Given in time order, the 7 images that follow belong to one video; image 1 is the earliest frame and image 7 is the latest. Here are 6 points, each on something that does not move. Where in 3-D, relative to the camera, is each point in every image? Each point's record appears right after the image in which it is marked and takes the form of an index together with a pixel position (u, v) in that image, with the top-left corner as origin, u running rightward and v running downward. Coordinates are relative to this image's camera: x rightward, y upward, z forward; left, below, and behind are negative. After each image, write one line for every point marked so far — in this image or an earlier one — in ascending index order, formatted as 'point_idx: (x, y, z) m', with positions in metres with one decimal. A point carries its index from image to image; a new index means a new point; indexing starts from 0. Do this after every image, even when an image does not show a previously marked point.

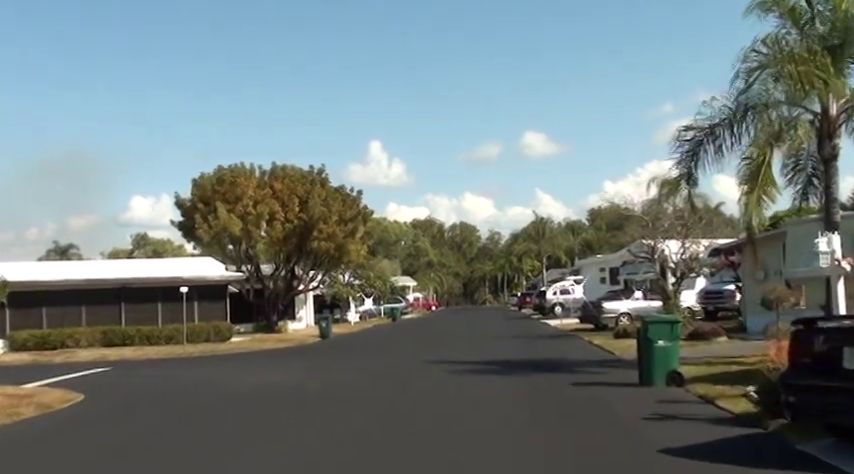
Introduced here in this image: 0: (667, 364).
0: (+3.9, -2.1, +16.6) m
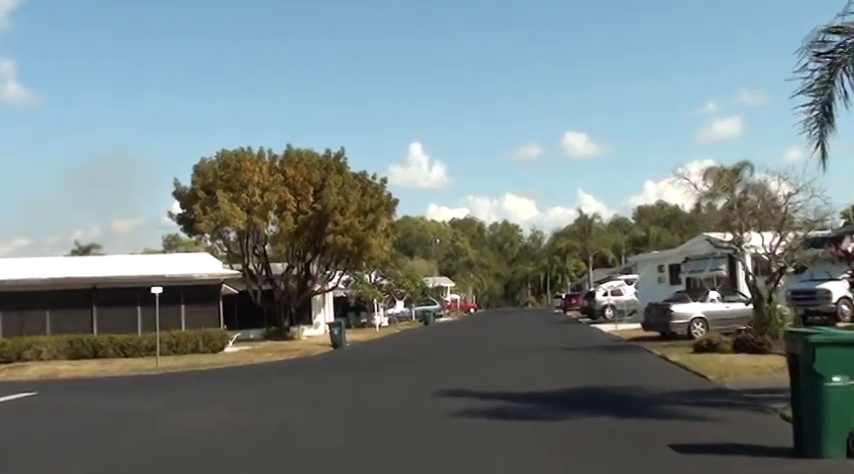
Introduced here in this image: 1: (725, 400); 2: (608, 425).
0: (+3.9, -1.7, +9.4) m
1: (+4.4, -2.4, +14.9) m
2: (+2.4, -2.5, +13.4) m
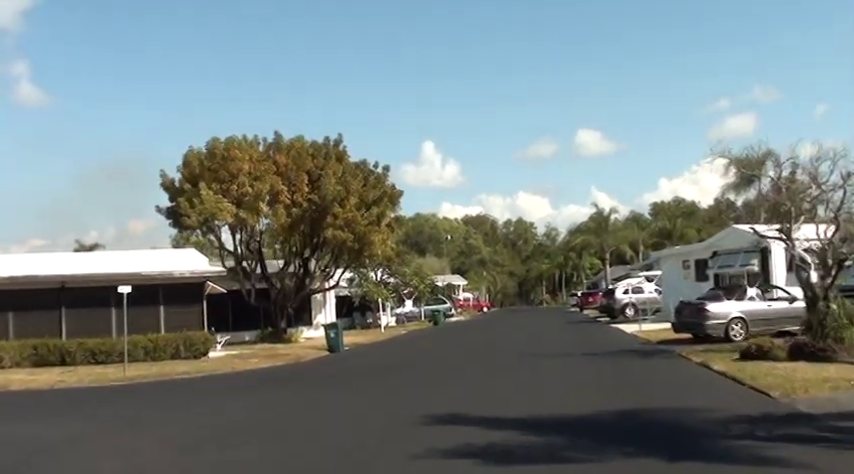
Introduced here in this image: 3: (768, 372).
0: (+3.7, -1.5, +5.8) m
1: (+4.3, -2.1, +11.3) m
2: (+2.3, -2.2, +9.8) m
3: (+5.8, -2.3, +17.3) m
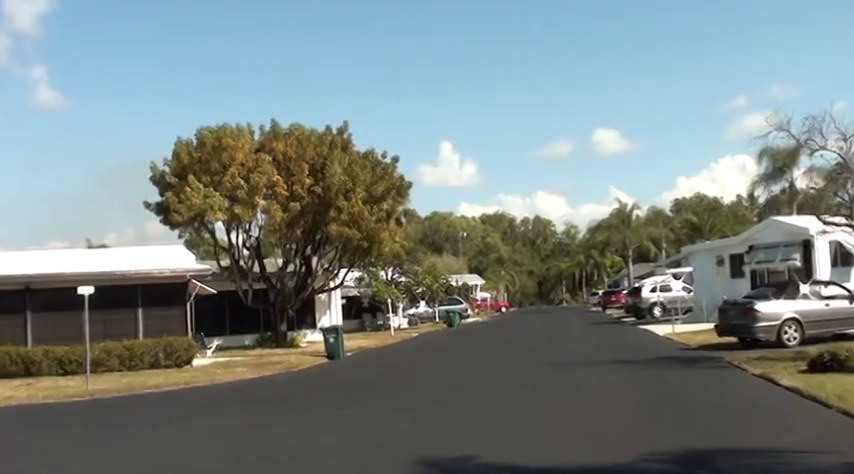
0: (+3.5, -1.2, +2.2) m
1: (+4.1, -1.9, +7.7) m
2: (+2.1, -2.0, +6.3) m
3: (+5.8, -2.1, +13.6) m
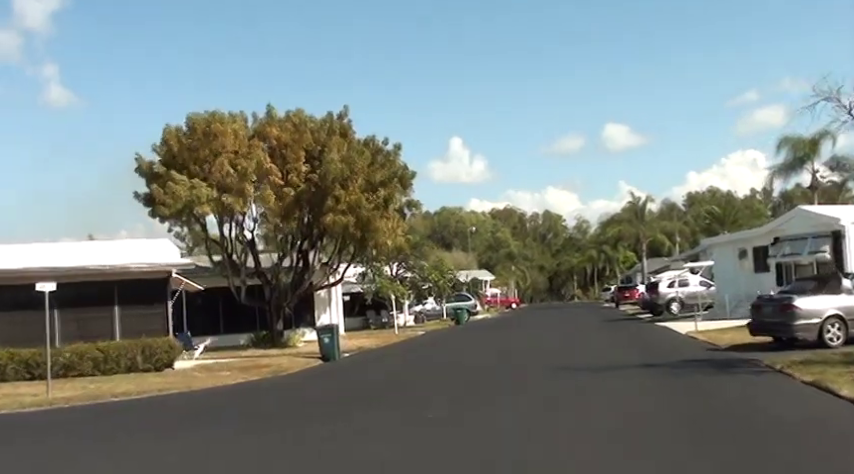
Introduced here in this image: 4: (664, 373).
0: (+3.2, -1.1, -0.3) m
1: (+4.0, -1.7, +5.2) m
2: (+2.0, -1.8, +3.8) m
3: (+5.7, -1.8, +11.1) m
4: (+4.5, -2.6, +19.3) m
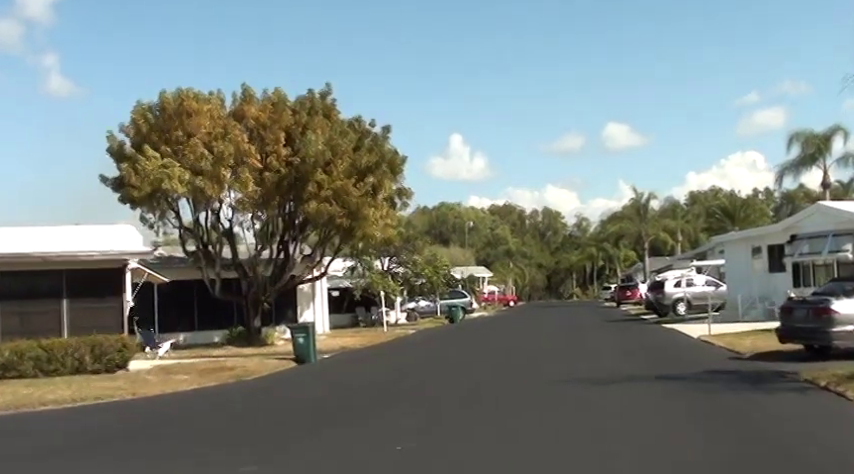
0: (+2.9, -1.0, -3.2) m
1: (+3.7, -1.6, +2.3) m
2: (+1.6, -1.7, +0.9) m
3: (+5.4, -1.7, +8.2) m
4: (+4.2, -2.4, +16.4) m
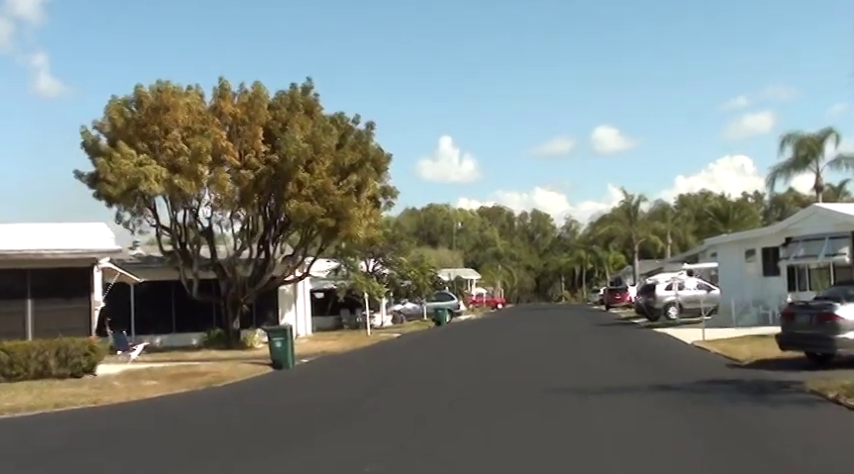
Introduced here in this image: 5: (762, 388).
0: (+2.9, -0.9, -4.3) m
1: (+3.5, -1.6, +1.2) m
2: (+1.5, -1.7, -0.2) m
3: (+5.2, -1.7, +7.2) m
4: (+3.9, -2.4, +15.3) m
5: (+5.1, -2.3, +15.3) m
